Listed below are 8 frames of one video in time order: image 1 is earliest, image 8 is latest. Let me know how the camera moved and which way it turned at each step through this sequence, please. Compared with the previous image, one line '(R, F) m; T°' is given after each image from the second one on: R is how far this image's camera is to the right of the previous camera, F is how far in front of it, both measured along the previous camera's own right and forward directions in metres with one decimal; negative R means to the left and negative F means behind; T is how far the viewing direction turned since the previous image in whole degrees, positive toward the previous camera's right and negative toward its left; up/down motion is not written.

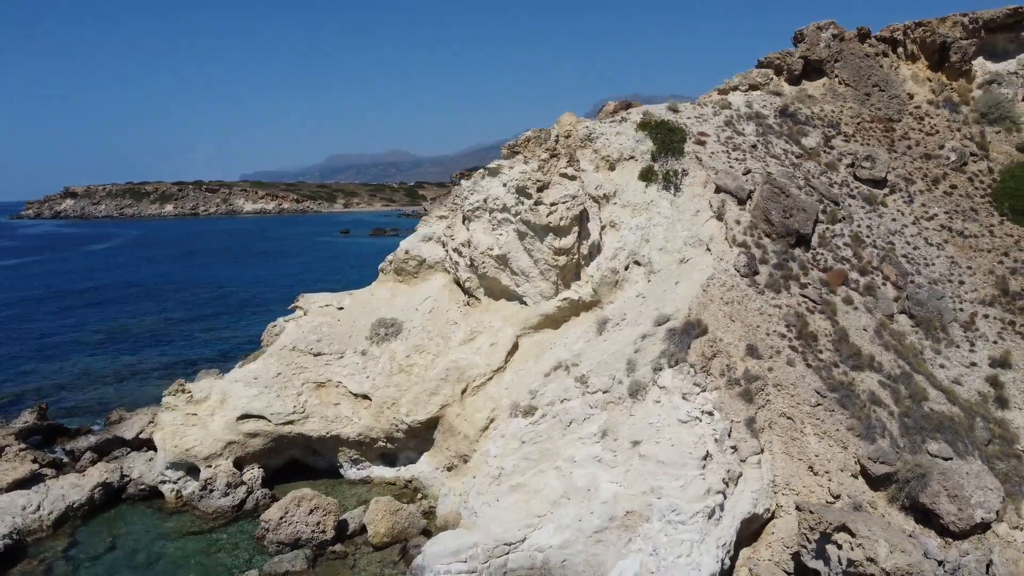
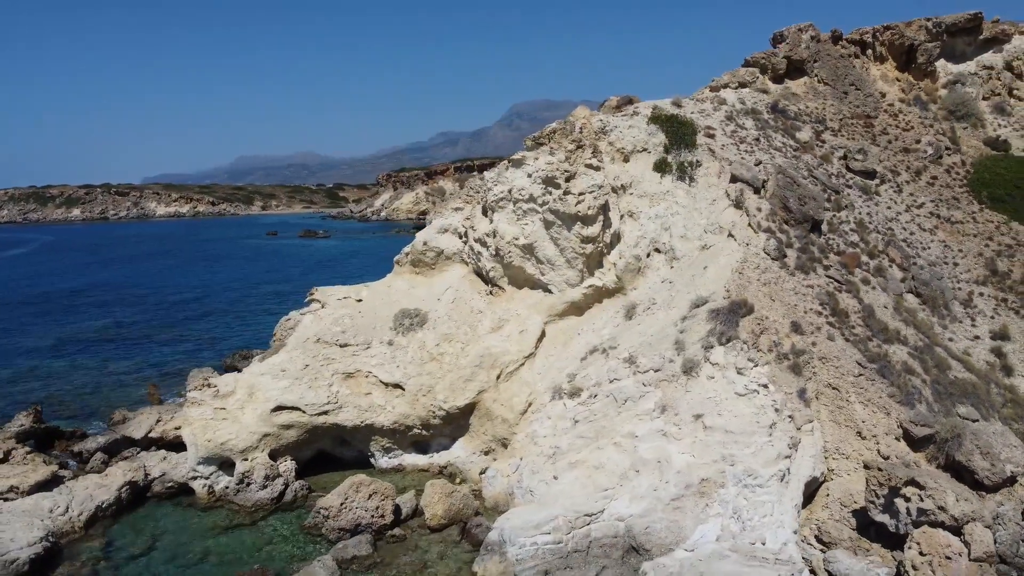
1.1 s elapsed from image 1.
(-2.3, -0.3) m; +6°
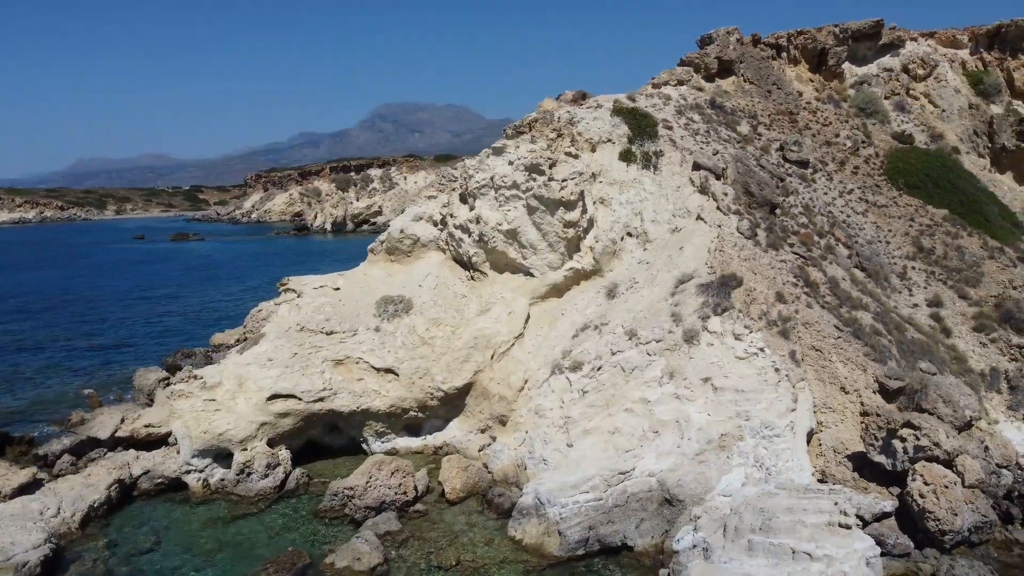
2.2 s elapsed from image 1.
(-2.6, -0.4) m; +9°
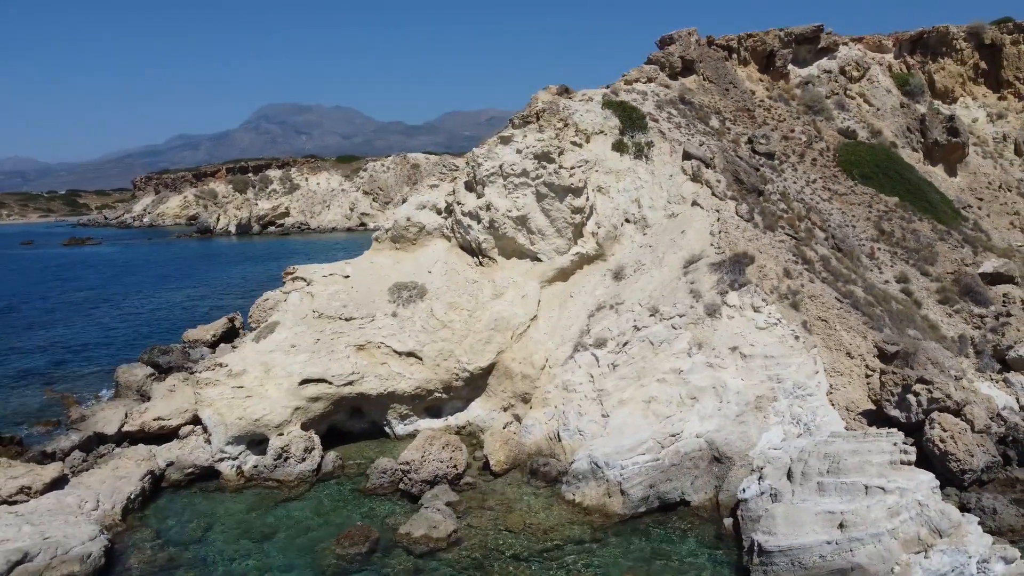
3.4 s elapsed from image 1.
(-2.7, -0.5) m; +8°
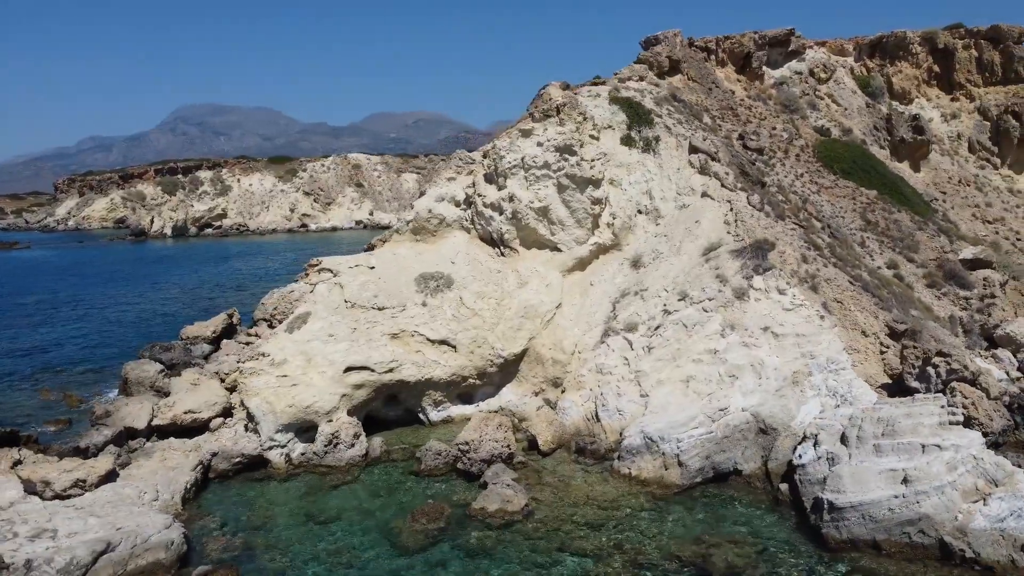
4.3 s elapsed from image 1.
(-2.3, -0.4) m; +5°
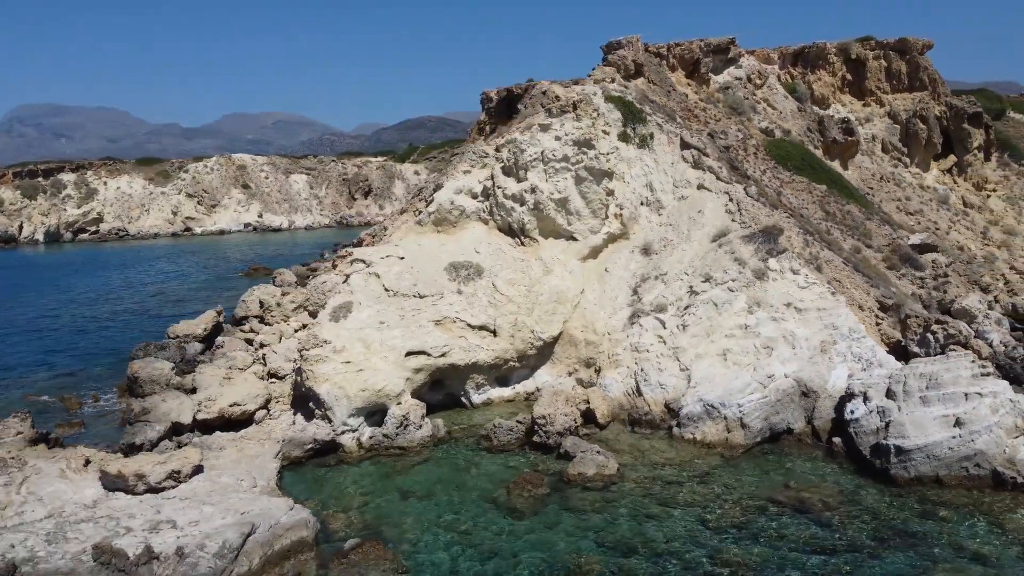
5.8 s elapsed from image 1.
(-3.9, -0.6) m; +10°
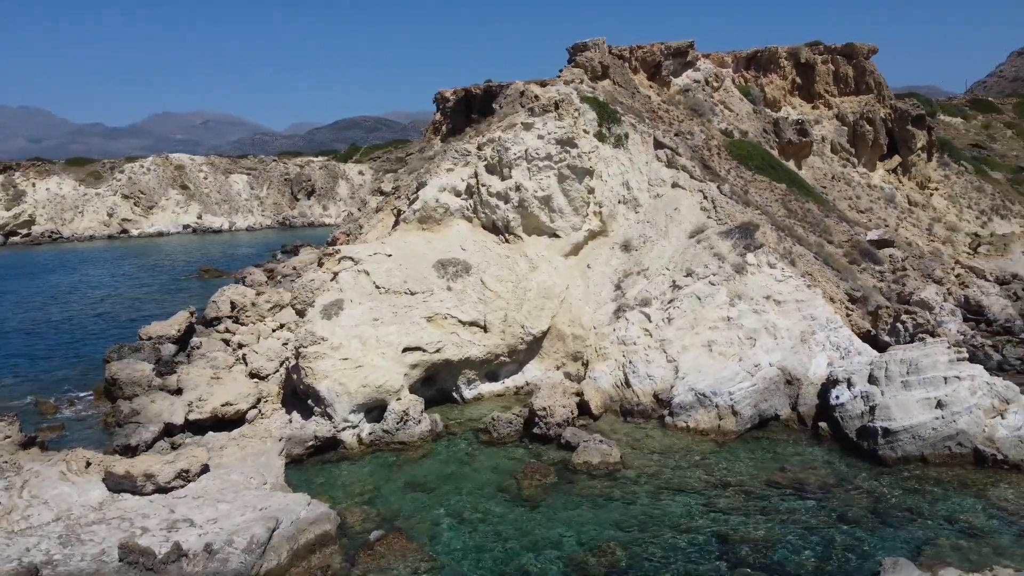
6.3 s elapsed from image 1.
(-1.2, -0.3) m; +4°
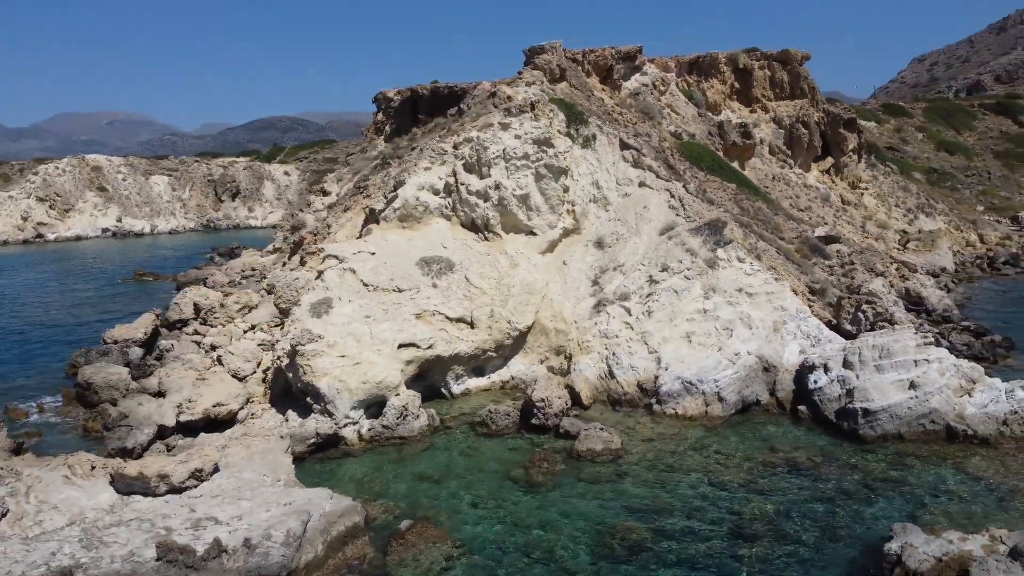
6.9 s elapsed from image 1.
(-1.6, -0.3) m; +6°
